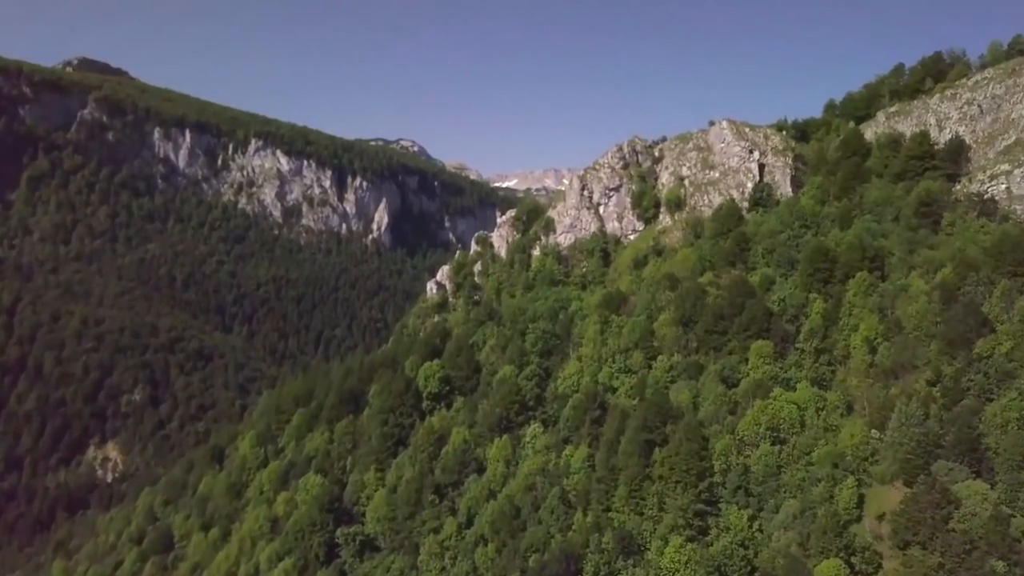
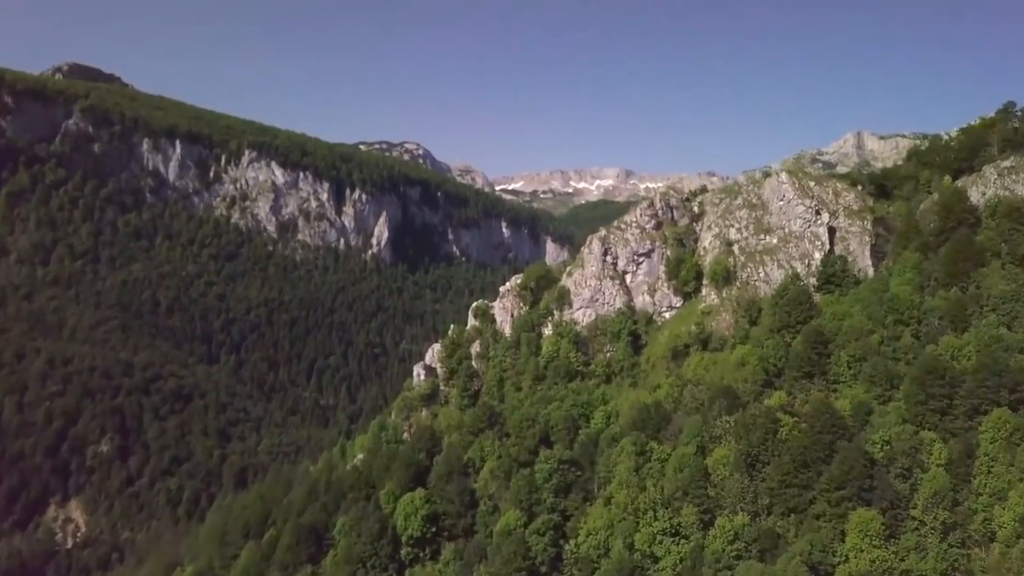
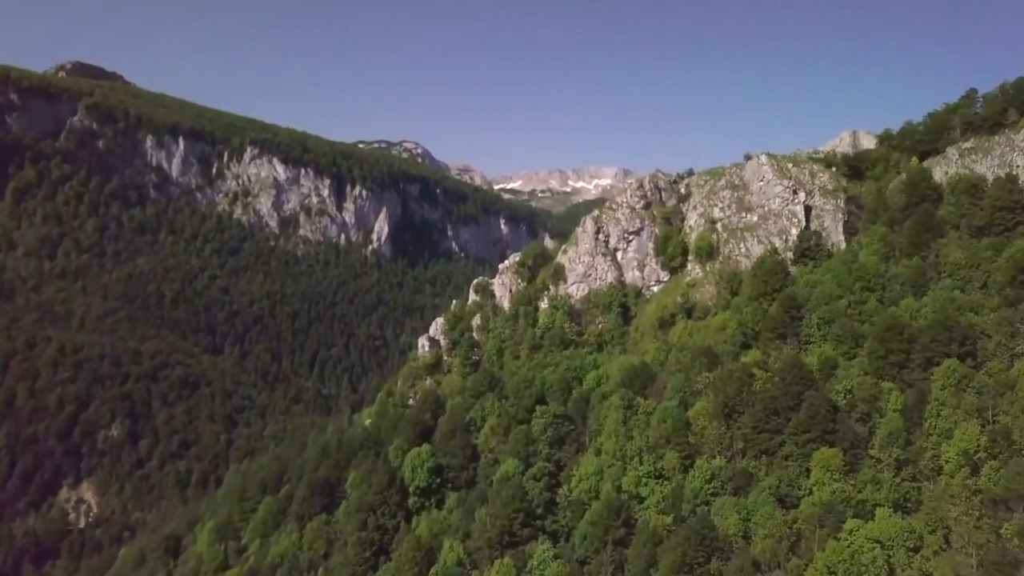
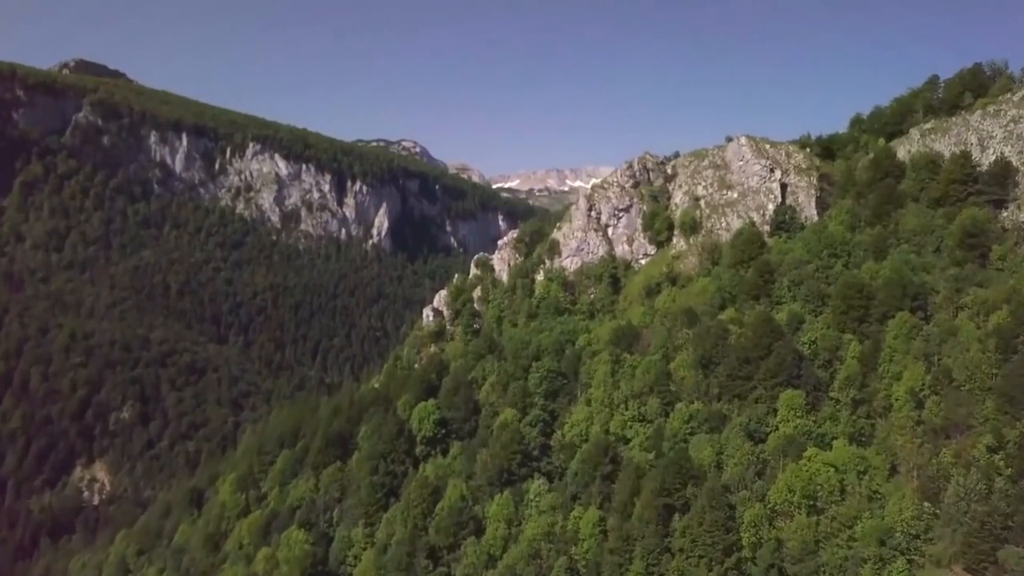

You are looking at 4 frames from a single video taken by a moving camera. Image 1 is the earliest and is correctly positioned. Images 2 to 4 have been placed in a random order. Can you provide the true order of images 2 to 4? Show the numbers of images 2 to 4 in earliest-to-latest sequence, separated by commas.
4, 3, 2
